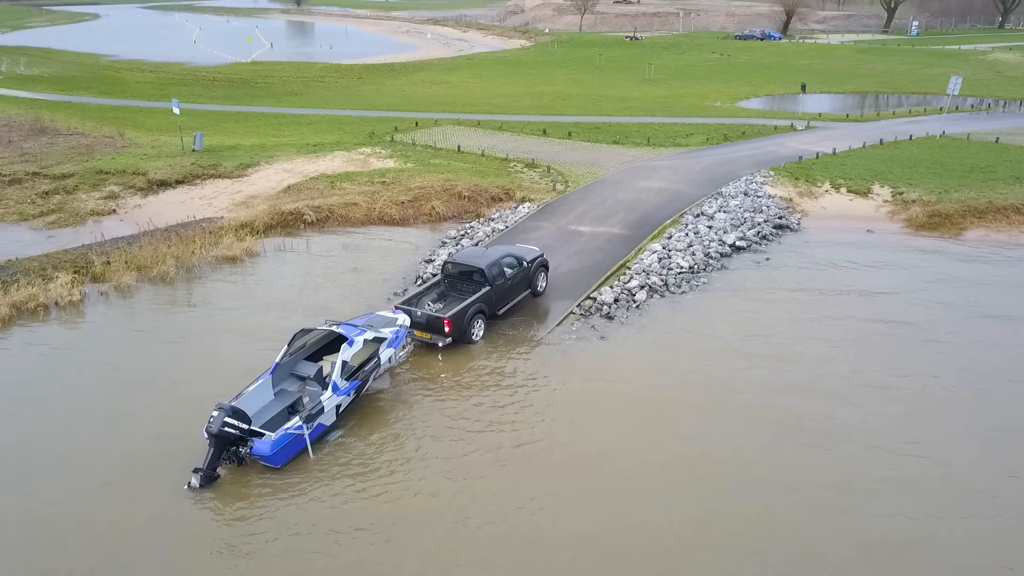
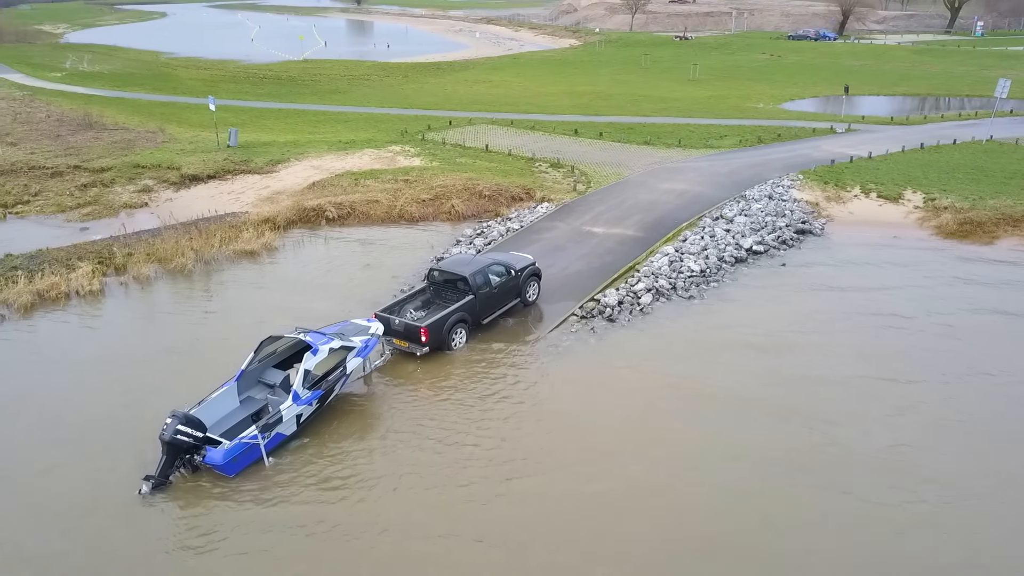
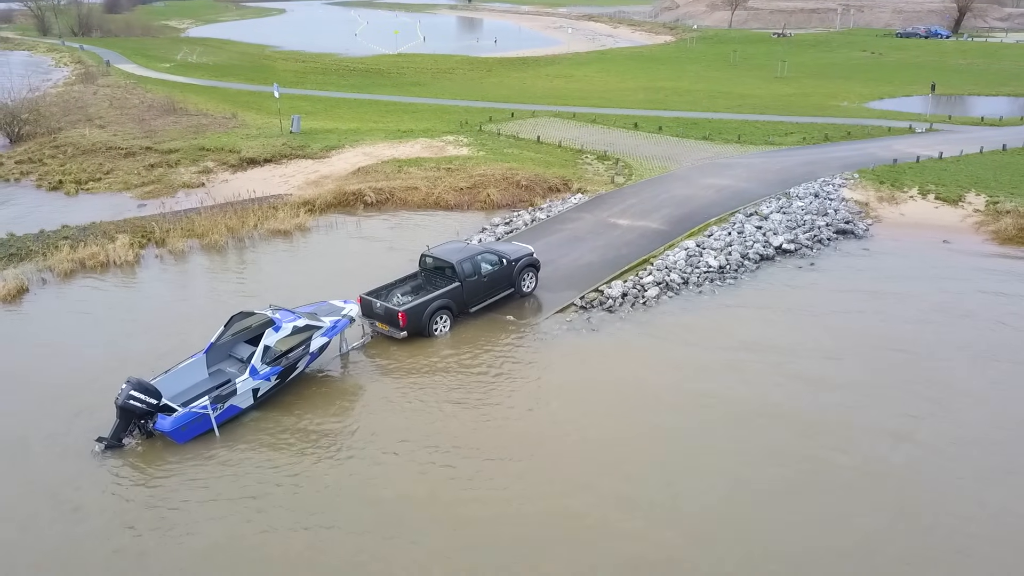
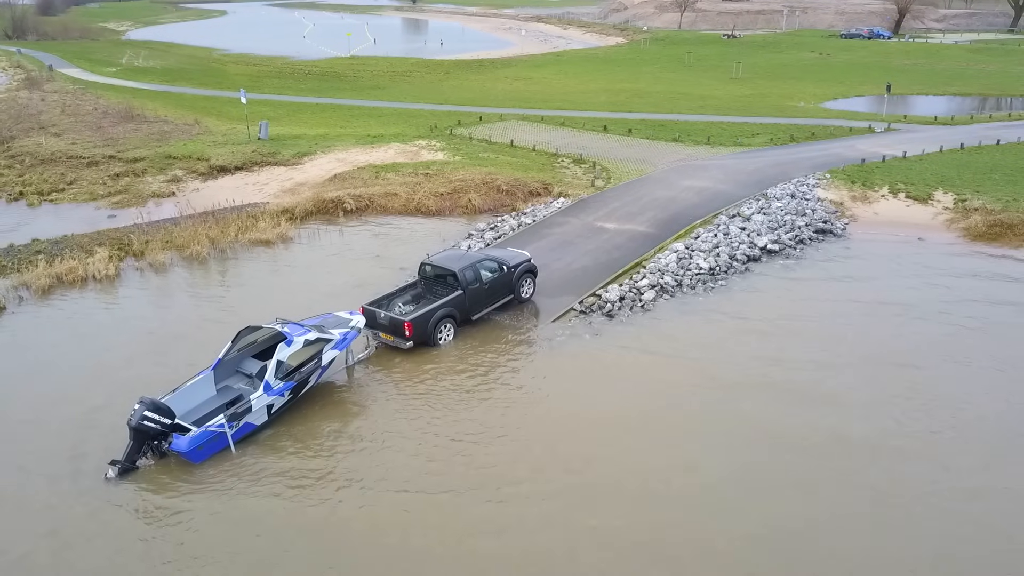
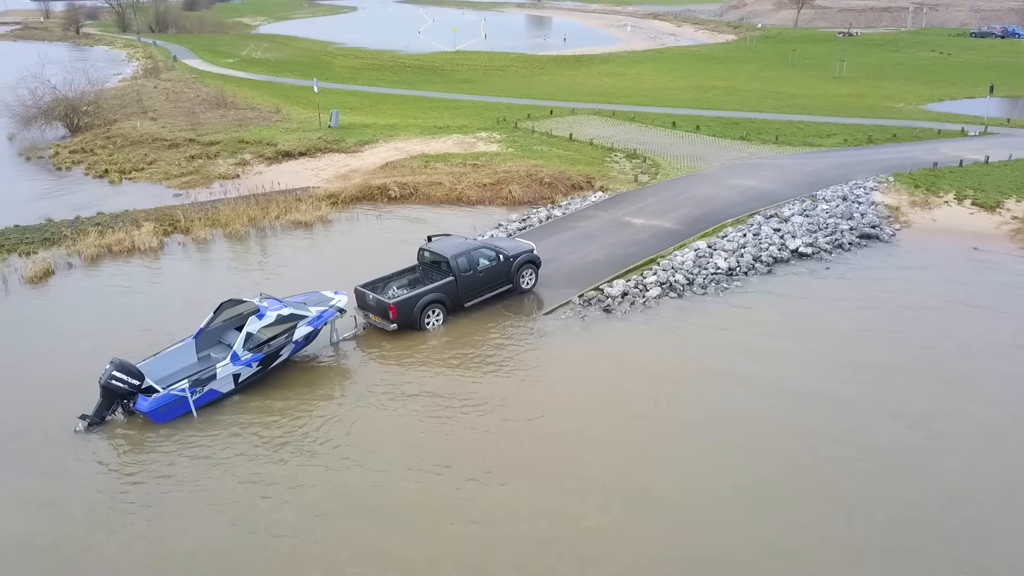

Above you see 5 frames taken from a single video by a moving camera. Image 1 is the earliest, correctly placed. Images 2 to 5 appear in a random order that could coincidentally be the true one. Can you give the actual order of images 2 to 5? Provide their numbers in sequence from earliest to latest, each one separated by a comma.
2, 4, 3, 5
